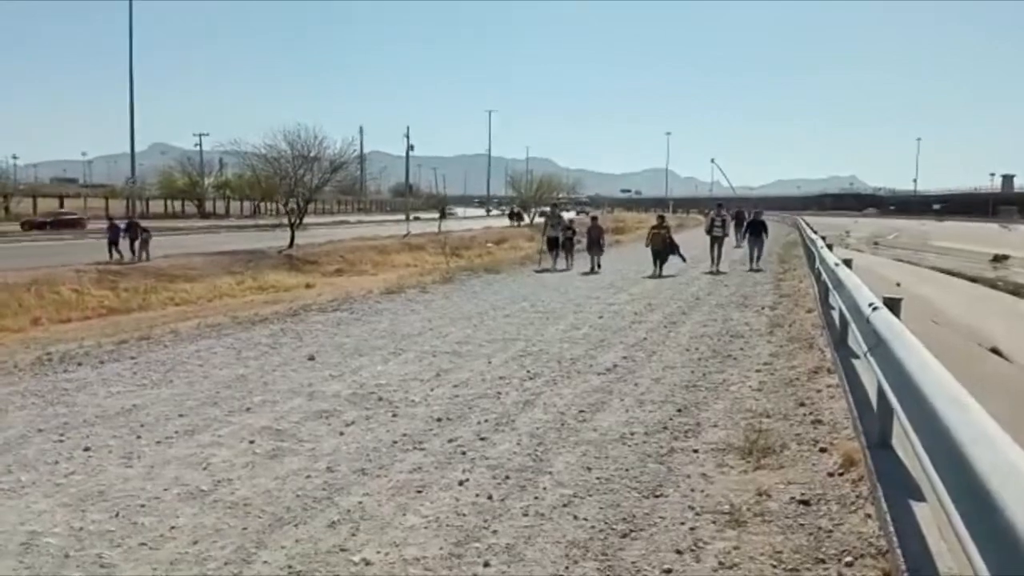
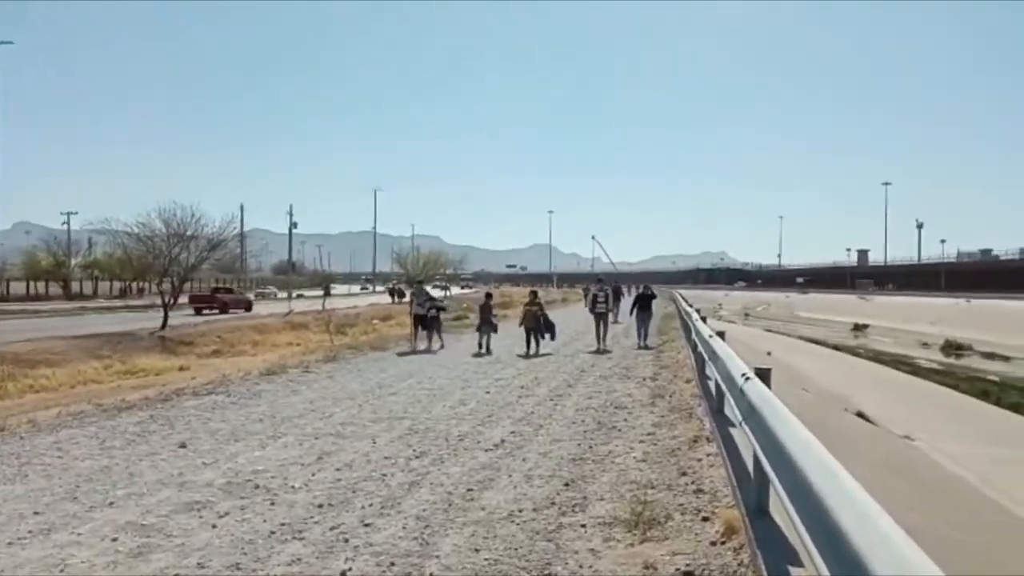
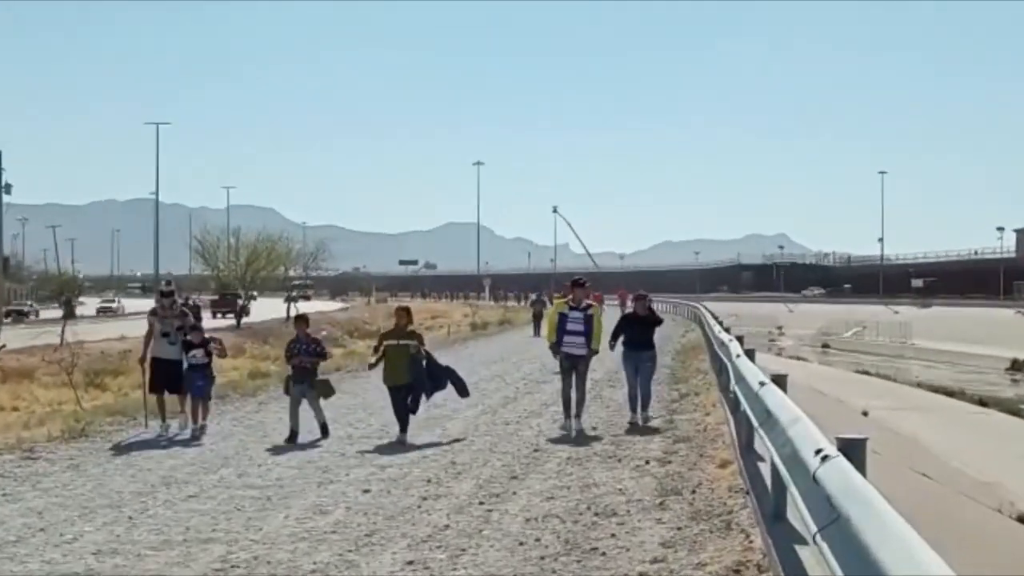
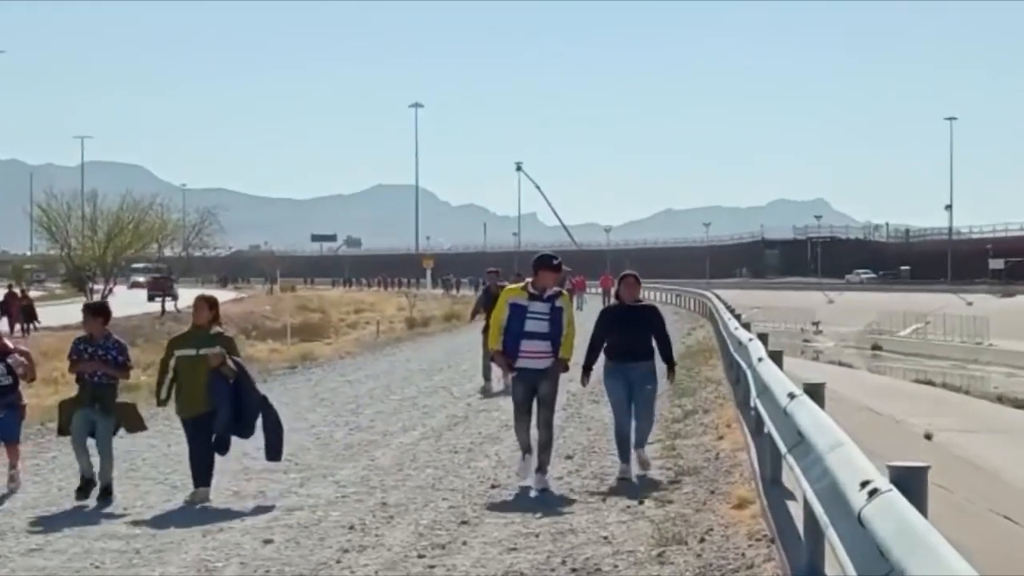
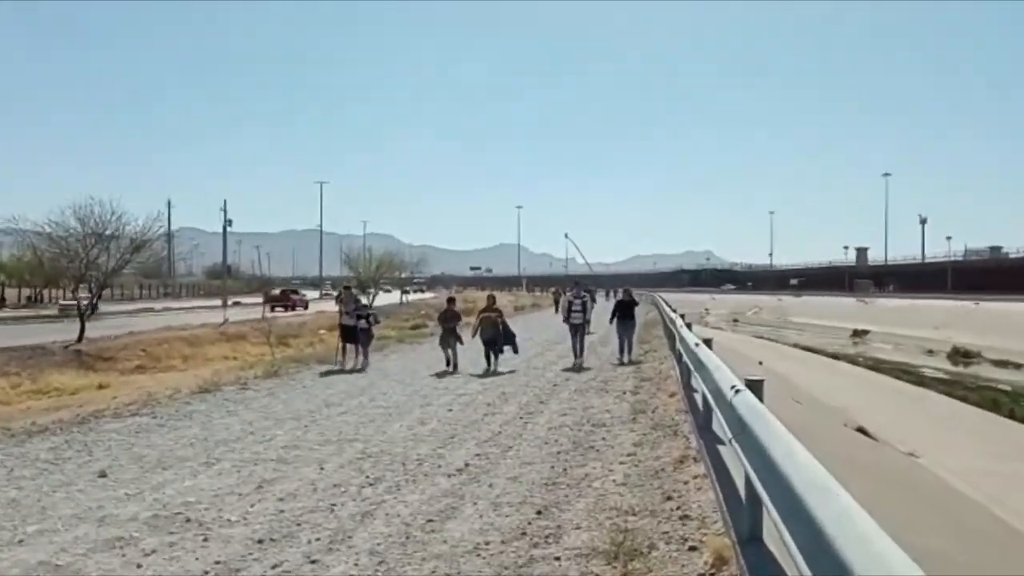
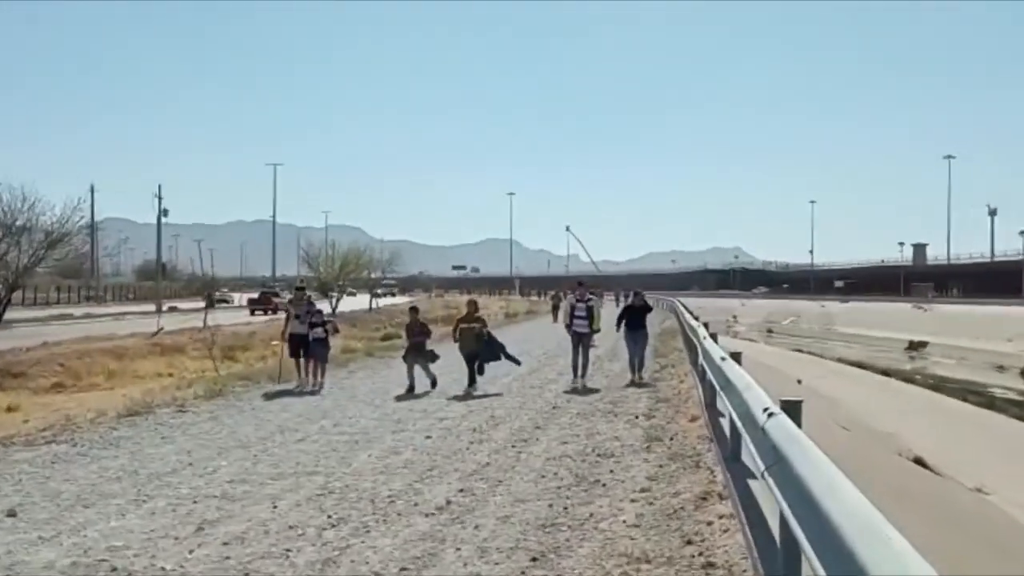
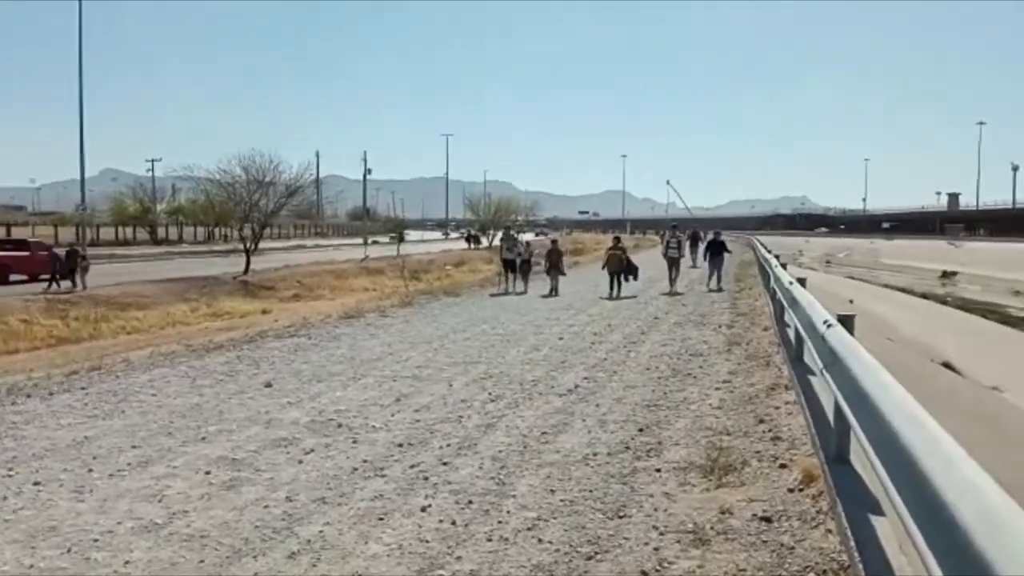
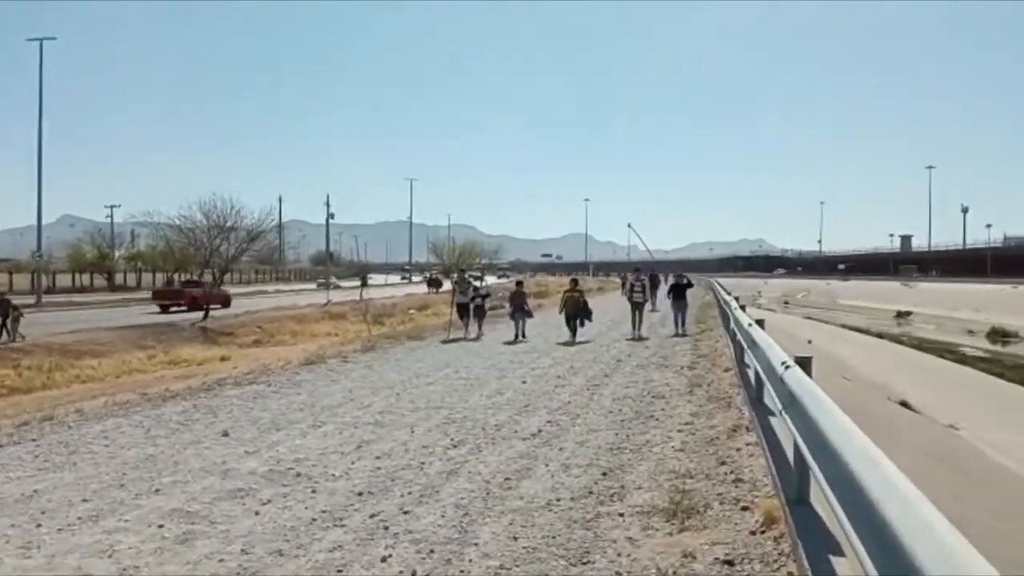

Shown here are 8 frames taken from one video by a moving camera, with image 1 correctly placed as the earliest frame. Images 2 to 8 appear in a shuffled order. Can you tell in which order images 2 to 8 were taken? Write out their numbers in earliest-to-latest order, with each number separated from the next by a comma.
7, 8, 2, 5, 6, 3, 4
